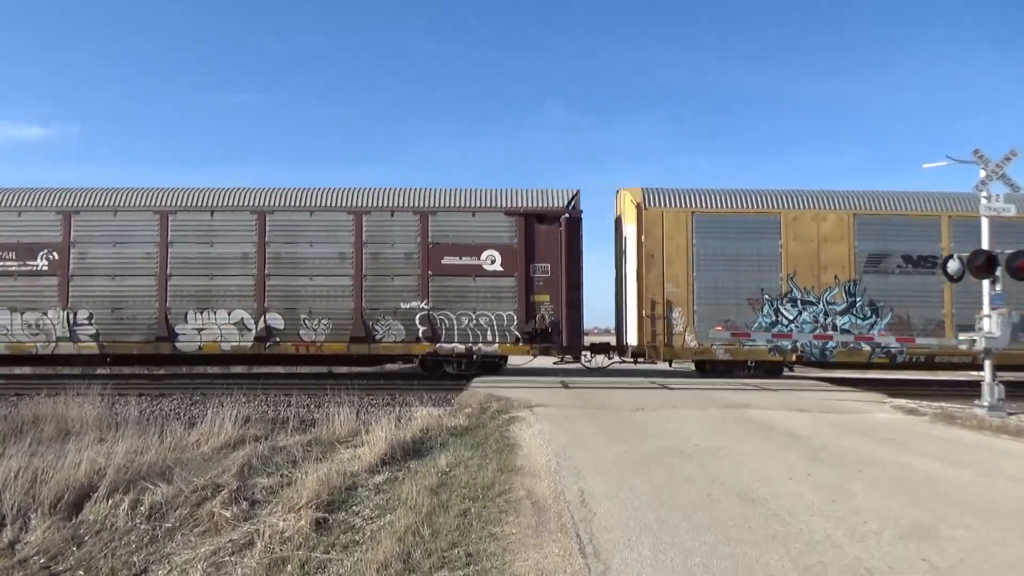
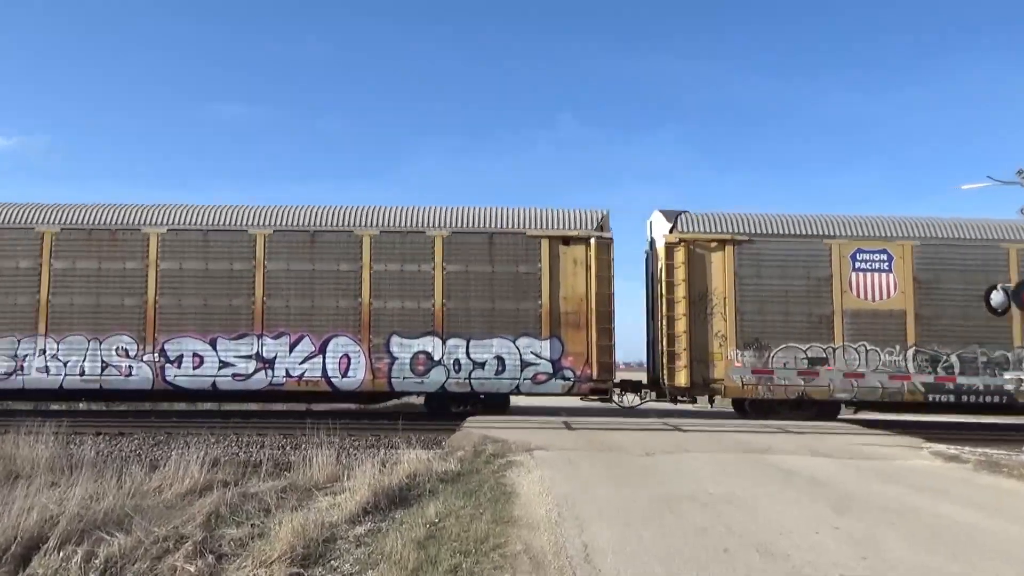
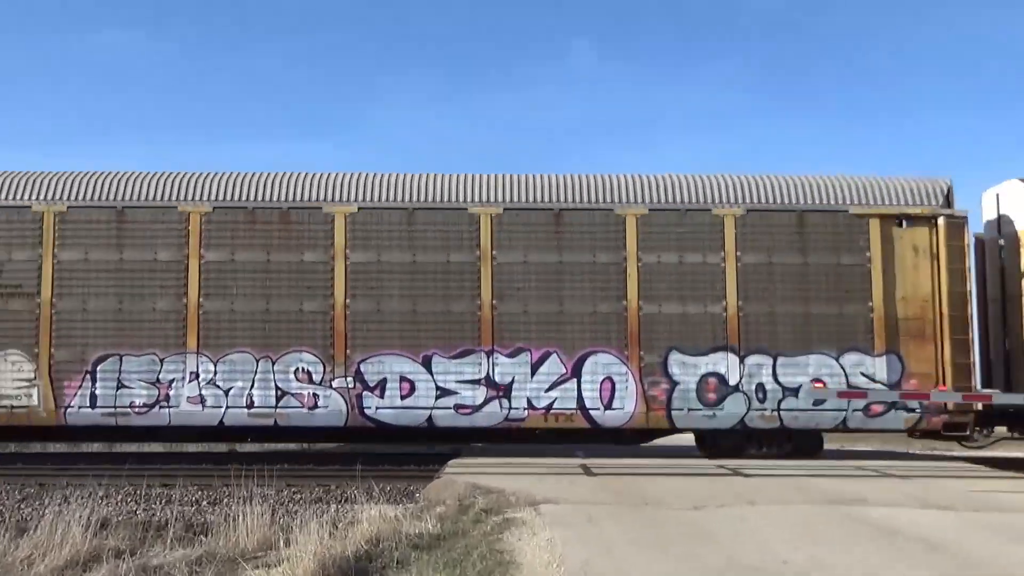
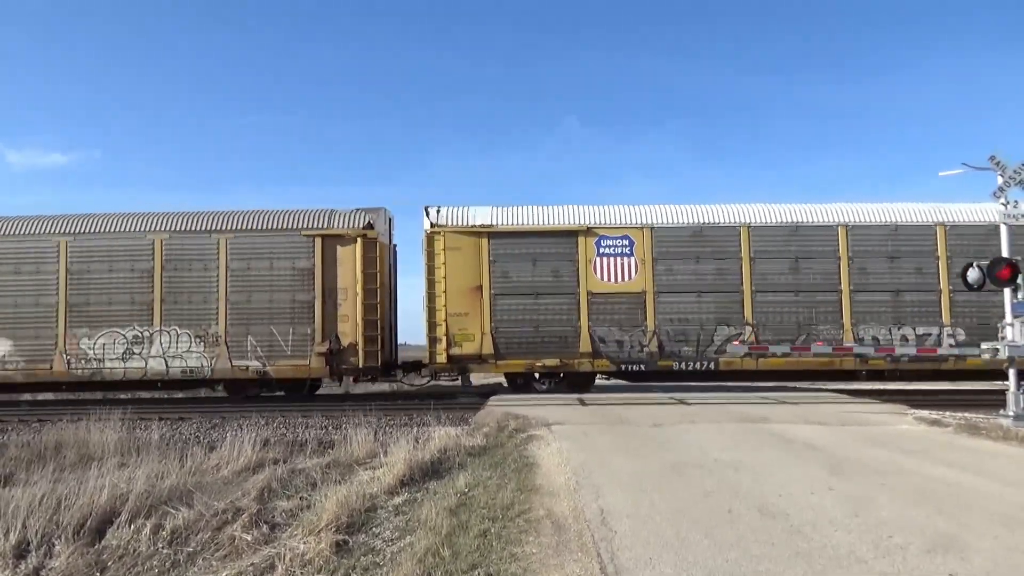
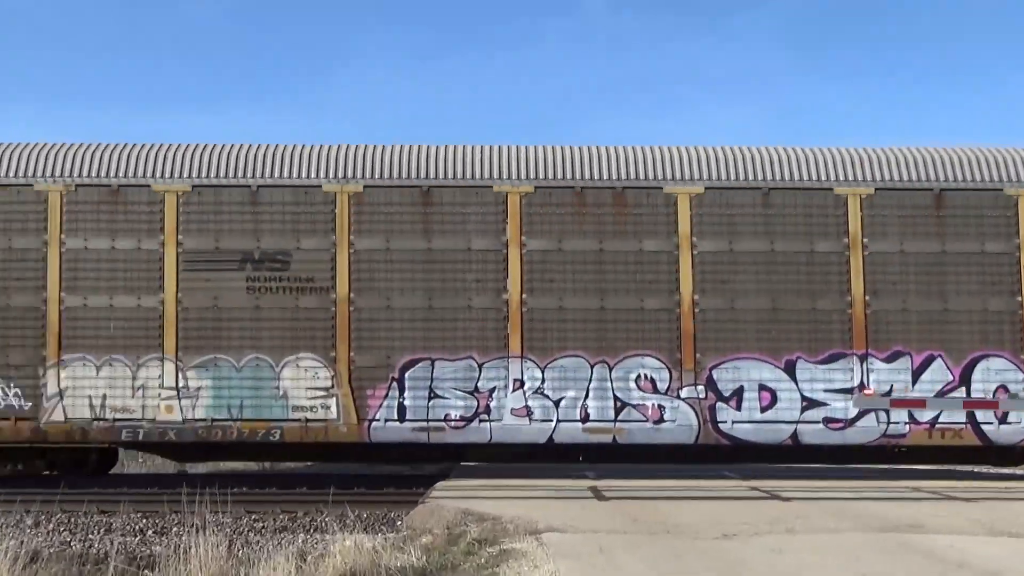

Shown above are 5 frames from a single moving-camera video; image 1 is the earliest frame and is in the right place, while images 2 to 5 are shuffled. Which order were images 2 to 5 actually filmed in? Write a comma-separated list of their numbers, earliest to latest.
4, 2, 3, 5
